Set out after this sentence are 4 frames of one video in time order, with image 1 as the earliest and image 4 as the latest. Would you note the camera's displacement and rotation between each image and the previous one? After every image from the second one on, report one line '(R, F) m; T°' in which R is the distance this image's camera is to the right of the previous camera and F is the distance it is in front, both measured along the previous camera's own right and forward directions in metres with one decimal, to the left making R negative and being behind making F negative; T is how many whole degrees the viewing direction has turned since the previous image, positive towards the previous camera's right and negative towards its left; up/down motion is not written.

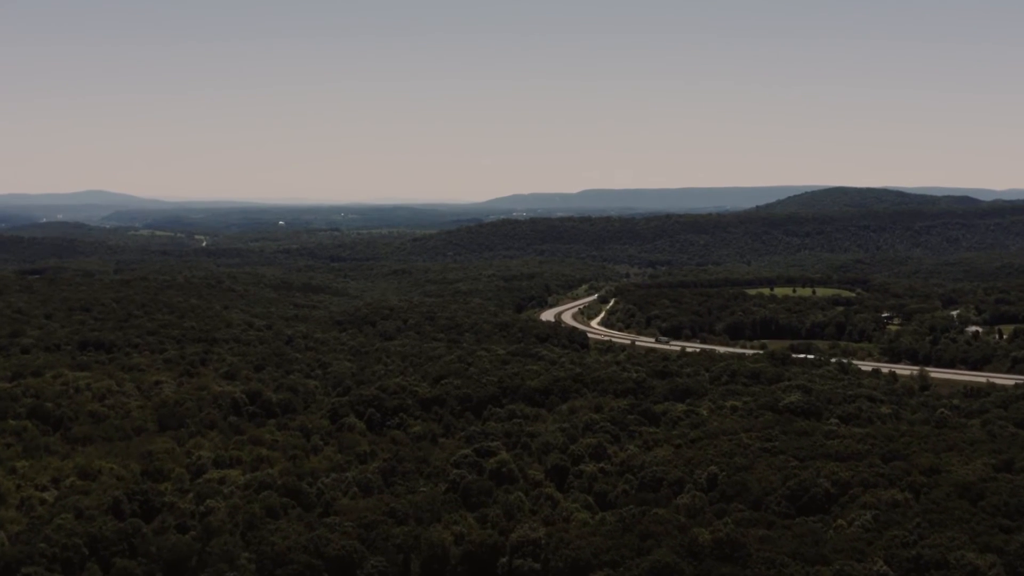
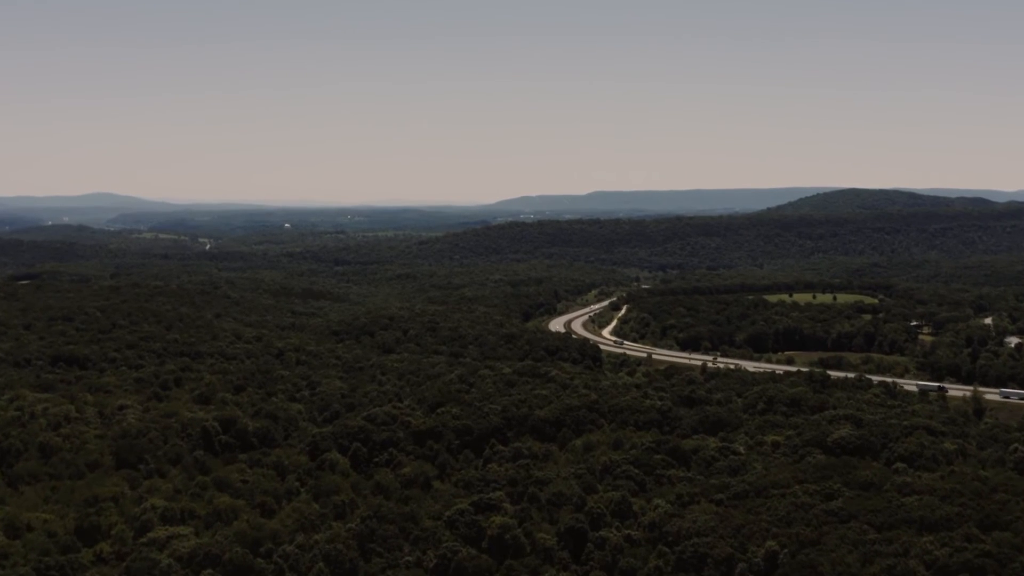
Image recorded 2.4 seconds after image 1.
(+0.1, +5.4) m; 0°
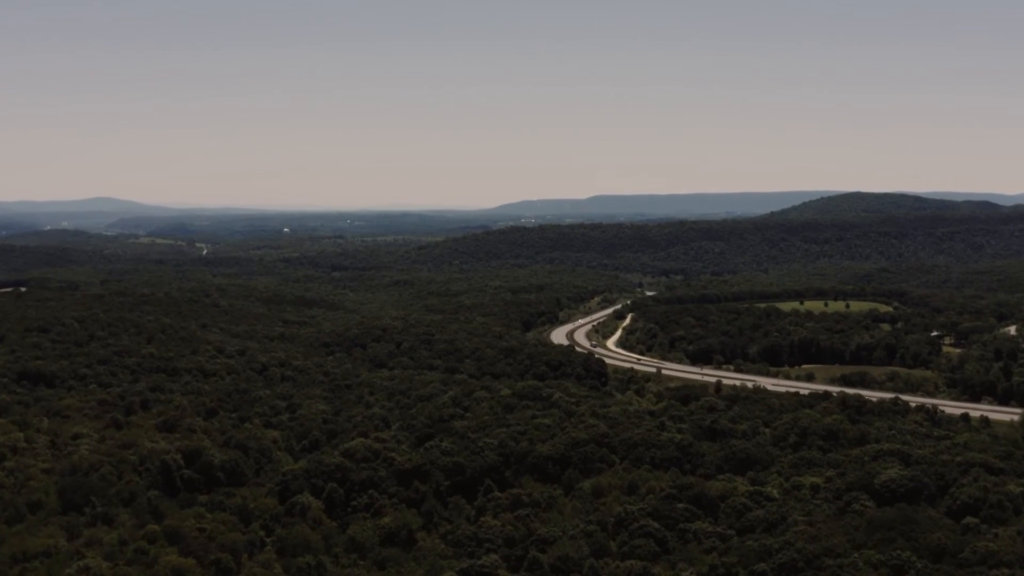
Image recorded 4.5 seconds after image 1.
(+0.1, +4.6) m; 0°
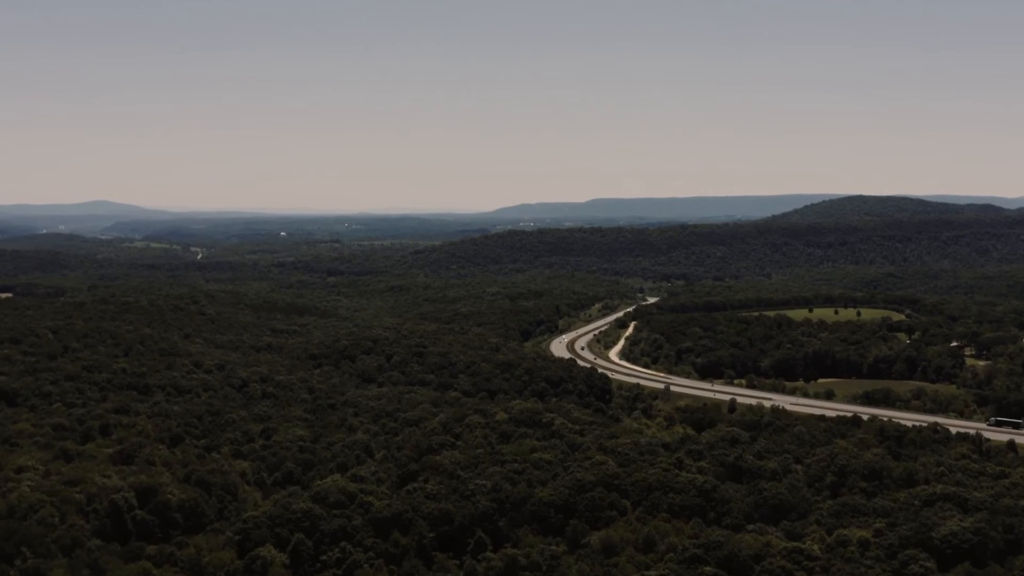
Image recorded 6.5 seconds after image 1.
(+0.1, +4.4) m; 0°
